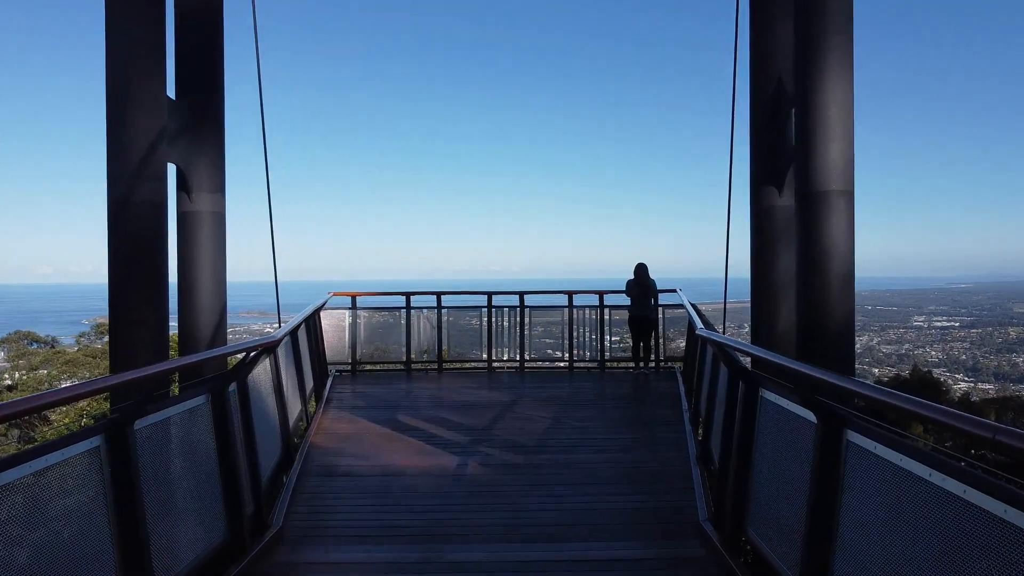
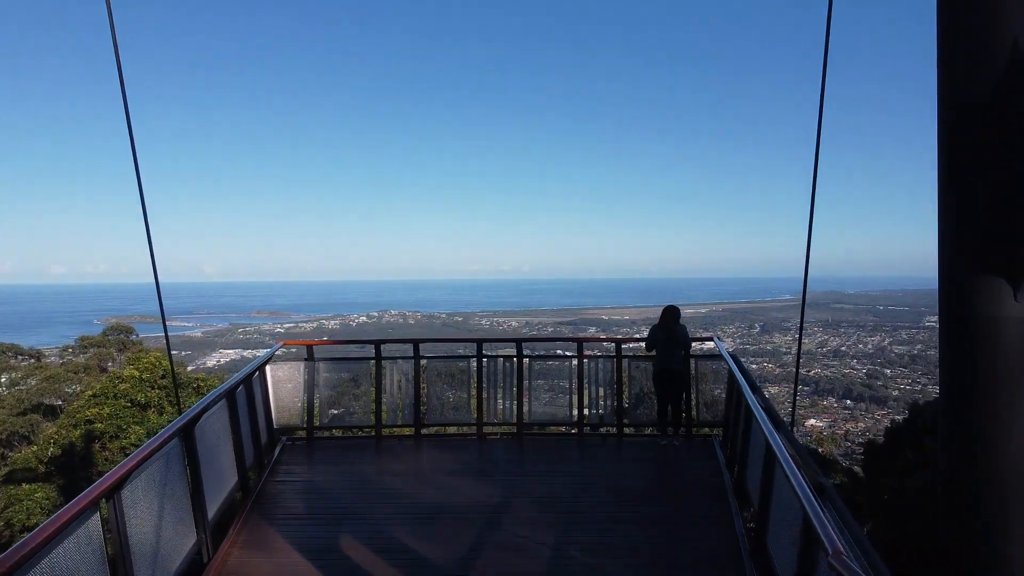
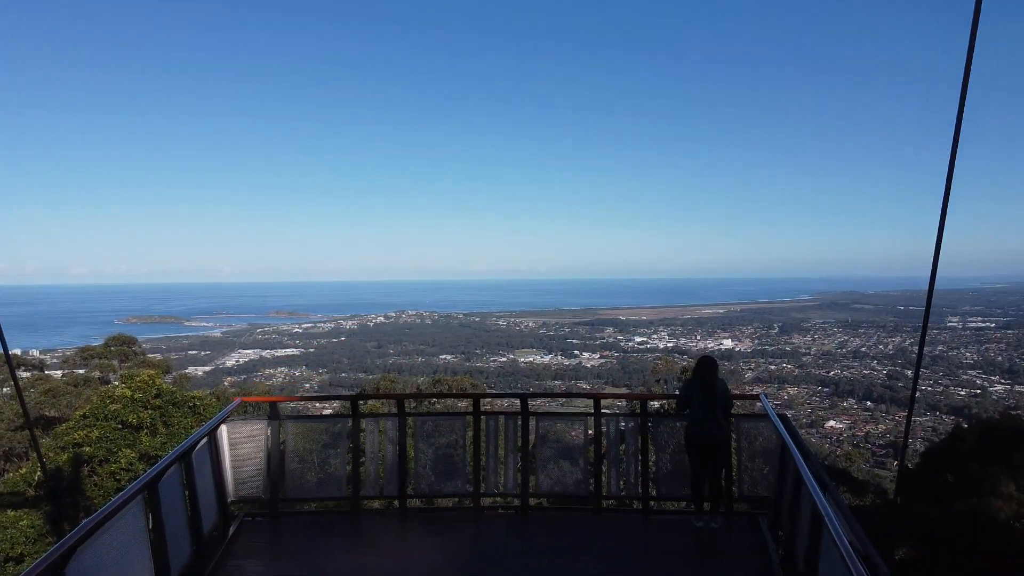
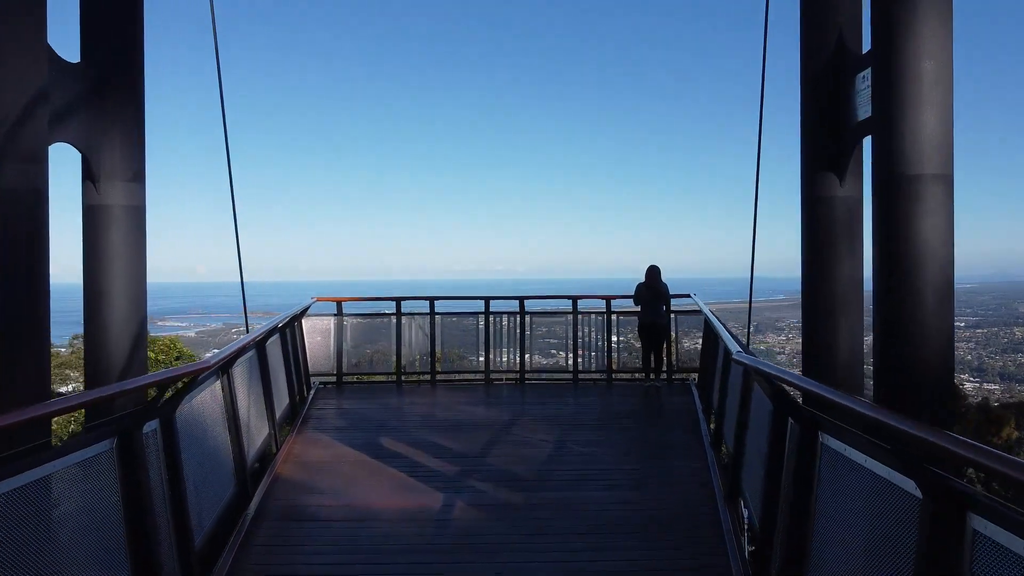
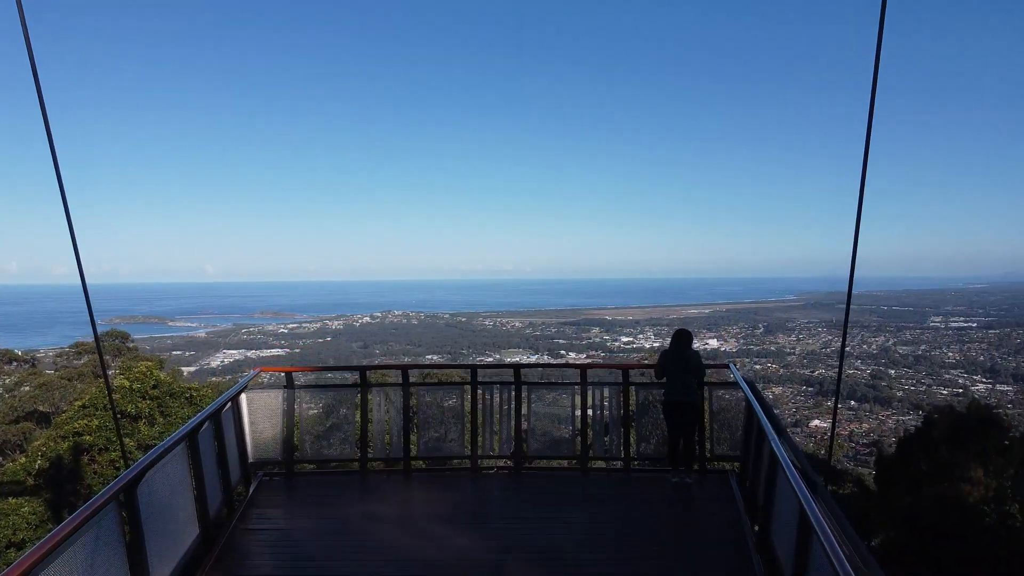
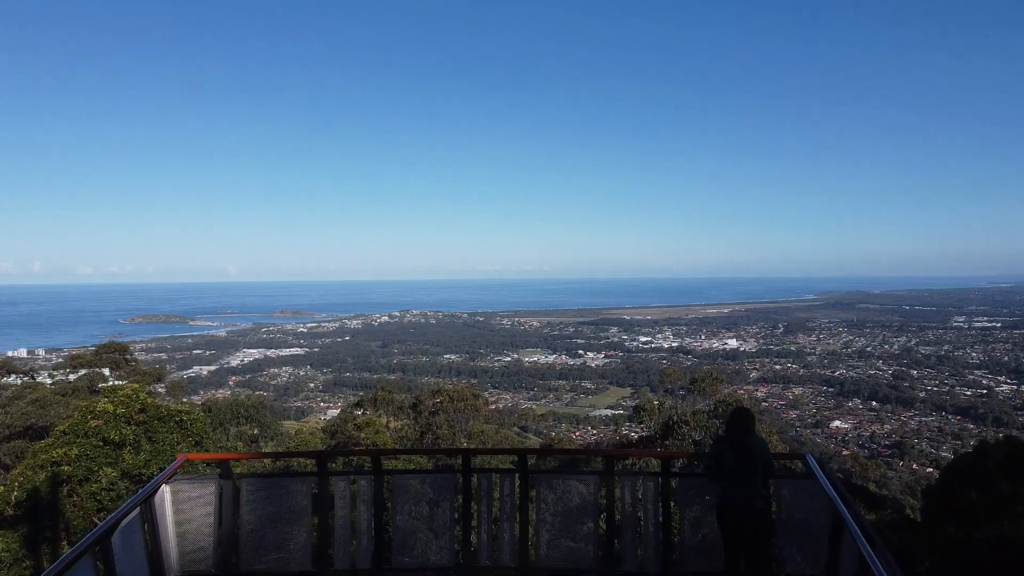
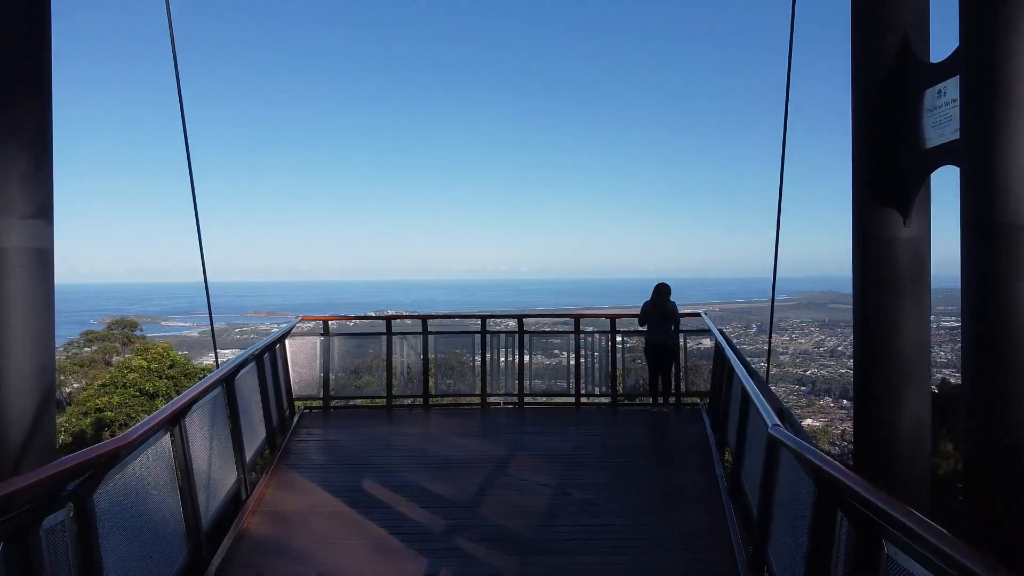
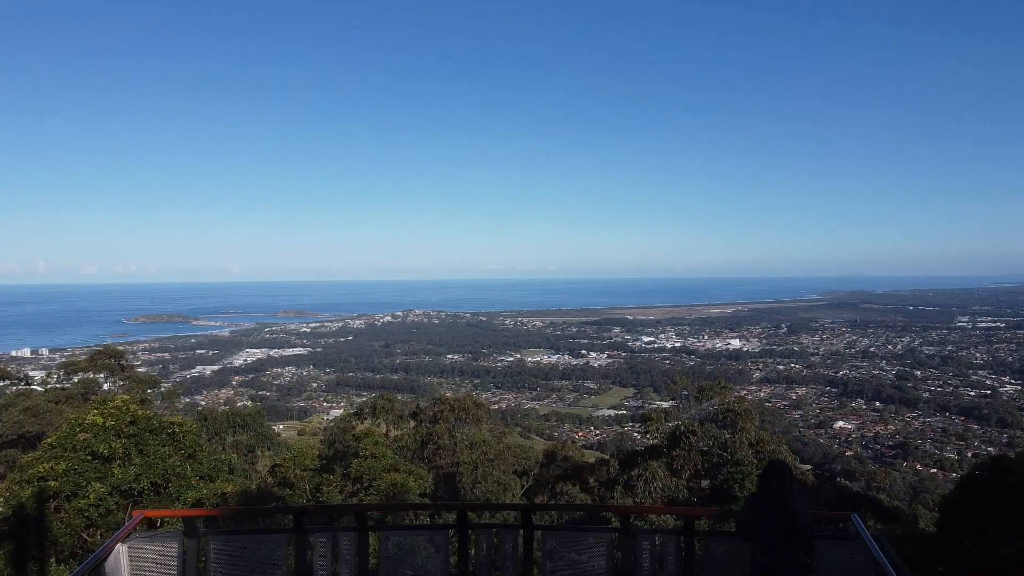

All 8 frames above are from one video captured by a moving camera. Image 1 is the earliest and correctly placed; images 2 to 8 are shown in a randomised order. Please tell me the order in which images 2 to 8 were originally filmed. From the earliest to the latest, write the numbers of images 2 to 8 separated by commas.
4, 7, 2, 5, 3, 6, 8
